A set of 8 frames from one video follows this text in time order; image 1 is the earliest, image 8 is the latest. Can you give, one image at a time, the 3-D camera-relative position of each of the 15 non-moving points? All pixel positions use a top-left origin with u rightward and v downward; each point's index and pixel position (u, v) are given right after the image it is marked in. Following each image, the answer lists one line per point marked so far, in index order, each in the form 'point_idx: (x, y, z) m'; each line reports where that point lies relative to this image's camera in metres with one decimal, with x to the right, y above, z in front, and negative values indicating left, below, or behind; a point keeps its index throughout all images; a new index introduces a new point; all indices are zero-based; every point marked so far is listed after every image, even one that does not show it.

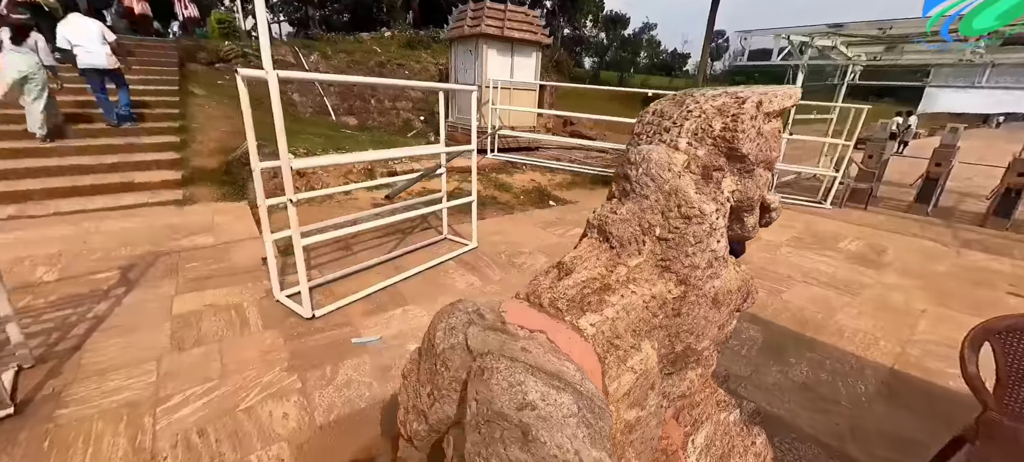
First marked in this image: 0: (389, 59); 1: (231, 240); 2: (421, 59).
0: (-3.2, +4.7, +9.9) m
1: (-2.5, -0.1, +3.3) m
2: (-2.4, +5.0, +10.5) m
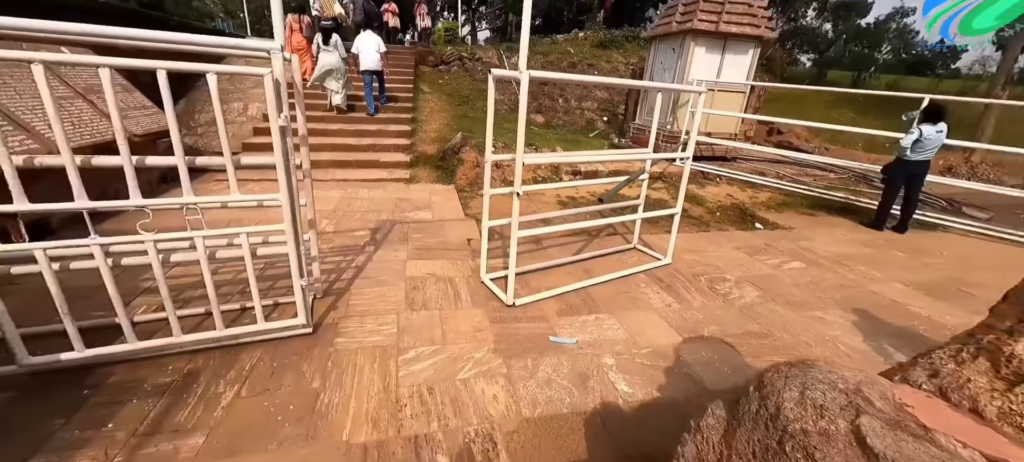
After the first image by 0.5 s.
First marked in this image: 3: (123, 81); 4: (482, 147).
0: (+1.9, +4.8, +10.0) m
1: (-0.7, +0.1, +3.8) m
2: (+2.9, +4.9, +10.3) m
3: (-4.5, +1.7, +4.0) m
4: (-0.4, +1.3, +5.5) m
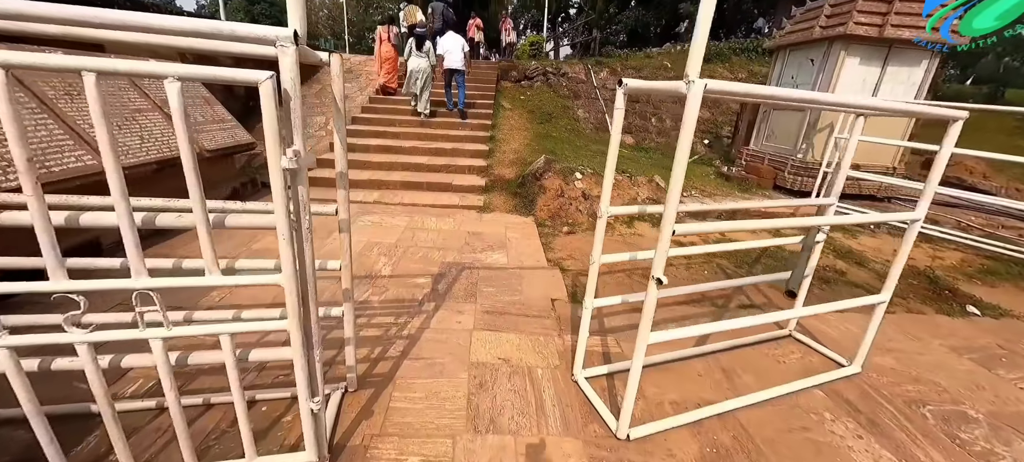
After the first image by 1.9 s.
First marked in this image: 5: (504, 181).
0: (+4.1, +3.9, +8.8) m
1: (+0.1, -0.3, +3.0) m
2: (+5.1, +3.9, +9.0) m
3: (-3.5, +1.5, +4.0) m
4: (+0.7, +0.8, +4.7) m
5: (-0.1, +0.7, +4.8) m
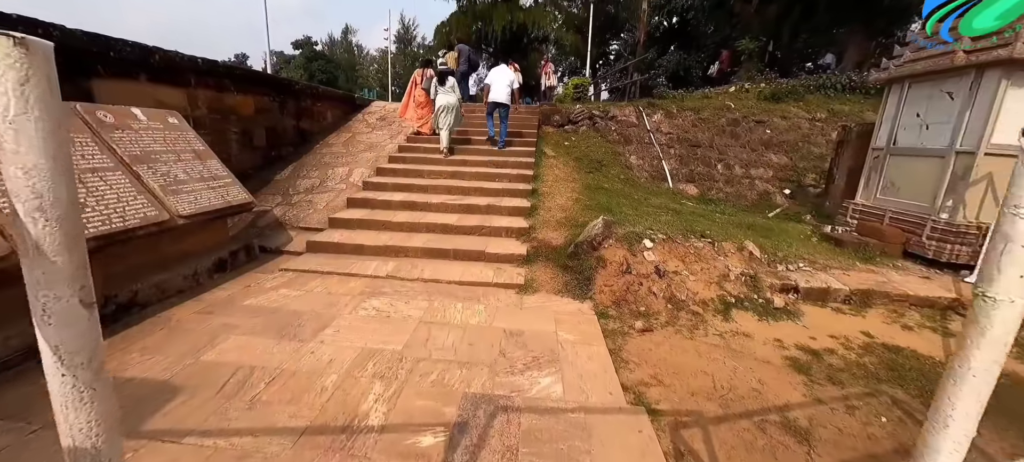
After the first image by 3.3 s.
0: (+5.0, +2.5, +7.7) m
1: (+0.4, -0.9, +1.9) m
2: (+6.0, +2.6, +7.8) m
3: (-3.0, +0.8, +3.4) m
4: (+1.2, -0.1, +3.6) m
5: (+0.4, -0.2, +3.8) m
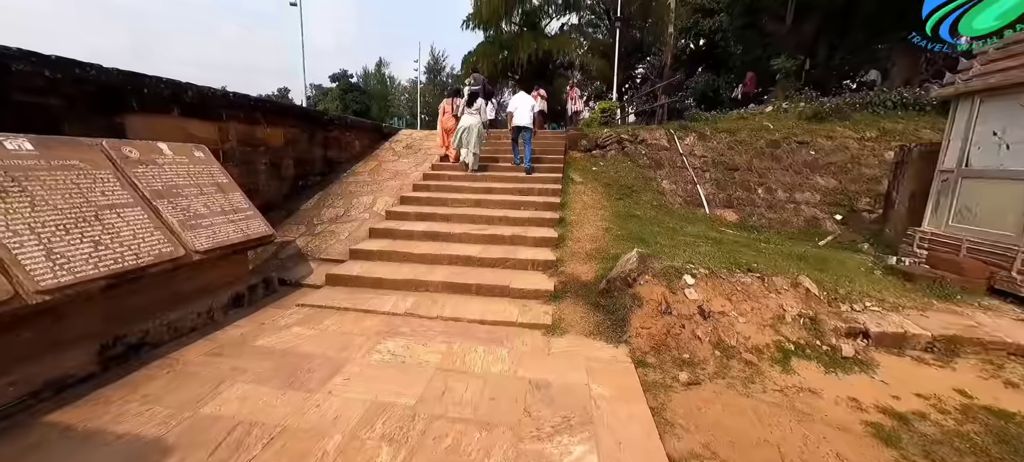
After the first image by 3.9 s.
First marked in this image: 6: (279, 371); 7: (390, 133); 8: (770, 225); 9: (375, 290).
0: (+5.5, +1.9, +7.3) m
1: (+0.5, -1.2, +1.6) m
2: (+6.5, +2.0, +7.3) m
3: (-2.8, +0.5, +3.4) m
4: (+1.4, -0.4, +3.3) m
5: (+0.7, -0.5, +3.5) m
6: (-1.5, -0.9, +2.4) m
7: (-2.9, +2.3, +8.5) m
8: (+4.2, +0.1, +5.9) m
9: (-1.4, -0.6, +3.7) m
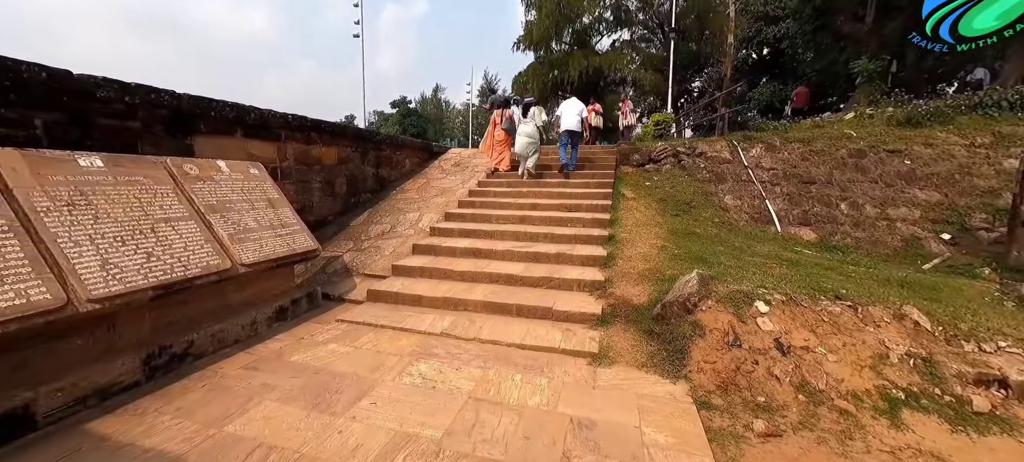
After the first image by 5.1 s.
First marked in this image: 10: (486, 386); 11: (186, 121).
0: (+6.3, +1.6, +6.4) m
1: (+0.6, -1.2, +1.3) m
2: (+7.4, +1.6, +6.3) m
3: (-2.4, +0.4, +3.6) m
4: (+1.8, -0.5, +2.8) m
5: (+1.0, -0.7, +3.2) m
6: (-1.3, -1.0, +2.3) m
7: (-1.8, +1.9, +8.7) m
8: (+4.9, -0.2, +5.1) m
9: (-1.0, -0.8, +3.6) m
10: (-0.2, -1.0, +2.4) m
11: (-3.3, +1.1, +3.7) m
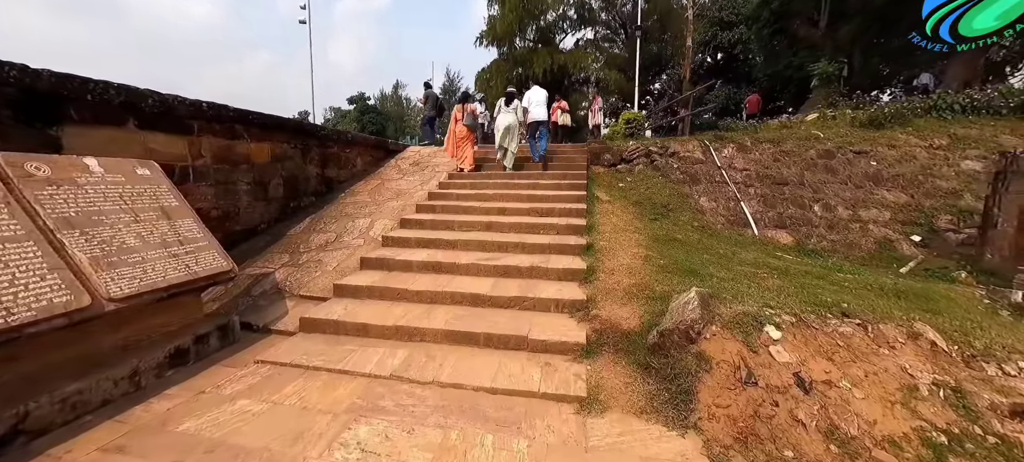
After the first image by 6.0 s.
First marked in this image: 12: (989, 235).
0: (+5.8, +1.5, +6.4) m
1: (+0.6, -1.3, +0.7) m
2: (+6.8, +1.6, +6.3) m
3: (-2.6, +0.2, +2.8) m
4: (+1.6, -0.6, +2.4) m
5: (+0.8, -0.8, +2.7) m
6: (-1.4, -1.1, +1.6) m
7: (-2.5, +1.8, +7.9) m
8: (+4.4, -0.2, +5.0) m
9: (-1.3, -0.9, +2.9) m
10: (-0.3, -1.1, +1.8) m
11: (-3.6, +1.0, +2.8) m
12: (+5.8, 0.0, +4.3) m
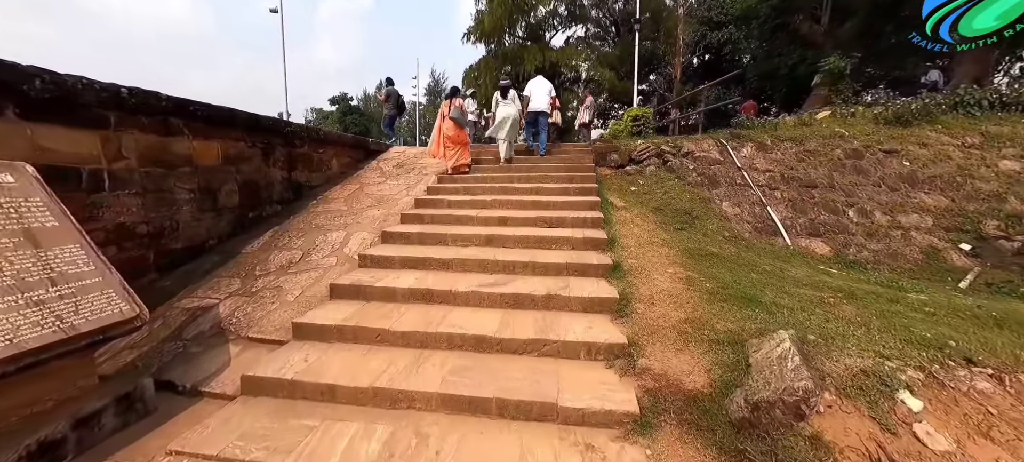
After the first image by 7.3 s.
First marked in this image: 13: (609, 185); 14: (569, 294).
0: (+5.7, +1.4, +5.9) m
1: (+0.8, -1.4, 0.0) m
2: (+6.8, +1.5, +5.8) m
3: (-2.5, 0.0, +1.9) m
4: (+1.7, -0.7, +1.7) m
5: (+0.9, -0.9, +2.0) m
6: (-1.3, -1.3, +0.8) m
7: (-2.6, +1.6, +7.1) m
8: (+4.5, -0.4, +4.4) m
9: (-1.1, -1.0, +2.1) m
10: (-0.2, -1.3, +1.0) m
11: (-3.5, +0.8, +1.9) m
12: (+5.8, -0.1, +3.8) m
13: (+1.5, +0.8, +5.6) m
14: (+0.4, -0.5, +2.8) m
